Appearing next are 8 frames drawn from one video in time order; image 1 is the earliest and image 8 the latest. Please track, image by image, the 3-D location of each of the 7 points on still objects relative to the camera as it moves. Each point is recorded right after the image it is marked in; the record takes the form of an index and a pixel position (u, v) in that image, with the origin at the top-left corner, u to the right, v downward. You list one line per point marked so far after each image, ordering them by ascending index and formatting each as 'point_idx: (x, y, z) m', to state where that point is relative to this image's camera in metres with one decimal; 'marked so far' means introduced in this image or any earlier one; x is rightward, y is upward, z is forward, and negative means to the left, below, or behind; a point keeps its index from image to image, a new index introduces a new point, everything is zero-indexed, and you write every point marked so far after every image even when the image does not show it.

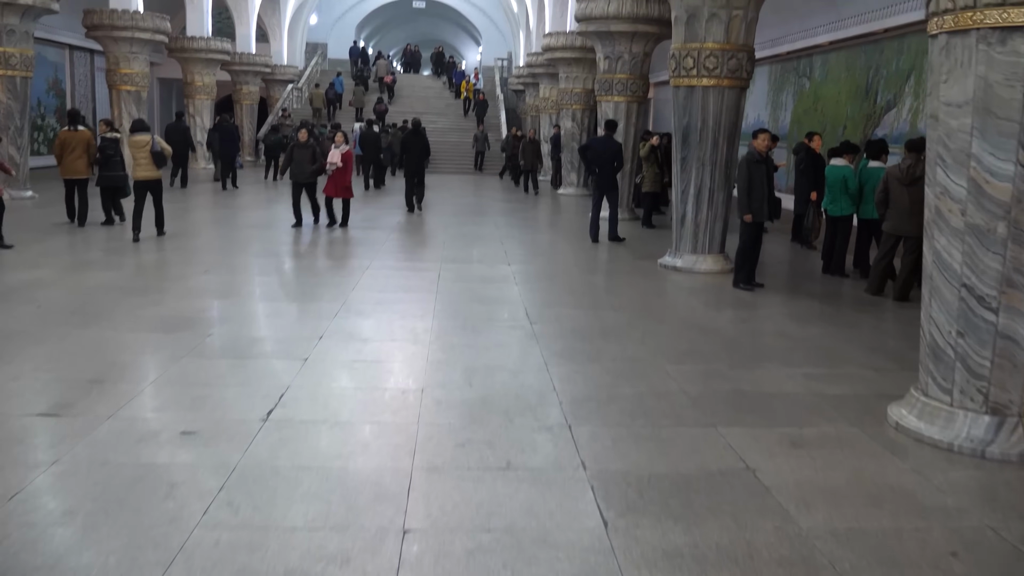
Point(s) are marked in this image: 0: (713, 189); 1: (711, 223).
0: (+1.8, +0.9, +7.6) m
1: (+1.8, +0.6, +7.7) m
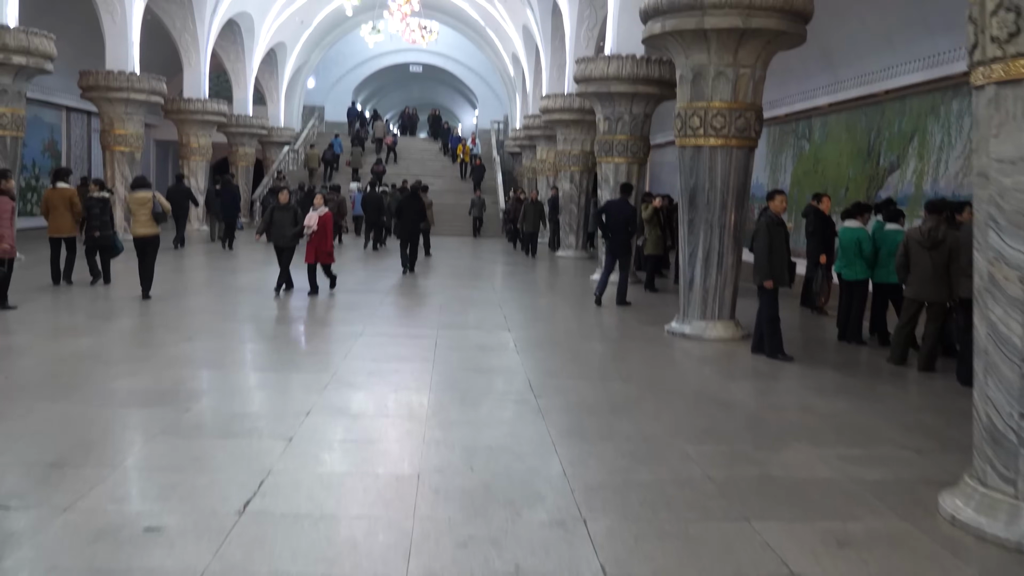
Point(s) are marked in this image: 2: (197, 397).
0: (+1.8, +0.3, +7.3) m
1: (+1.8, 0.0, +7.4) m
2: (-1.8, -0.6, +4.9) m
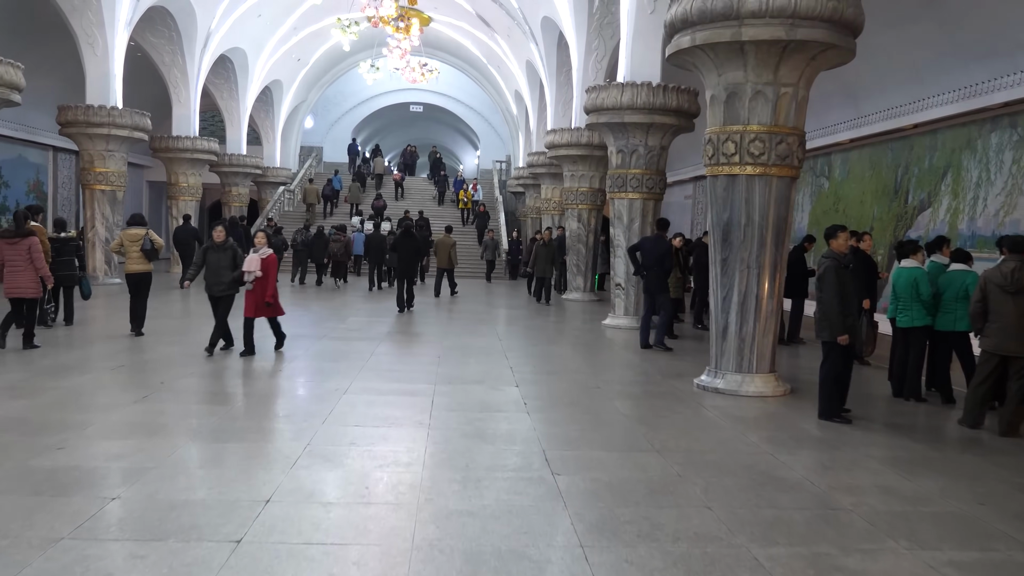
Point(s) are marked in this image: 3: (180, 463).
0: (+1.9, -0.1, +6.4) m
1: (+1.8, -0.4, +6.4) m
2: (-1.7, -0.9, +3.9) m
3: (-1.6, -0.8, +4.2) m
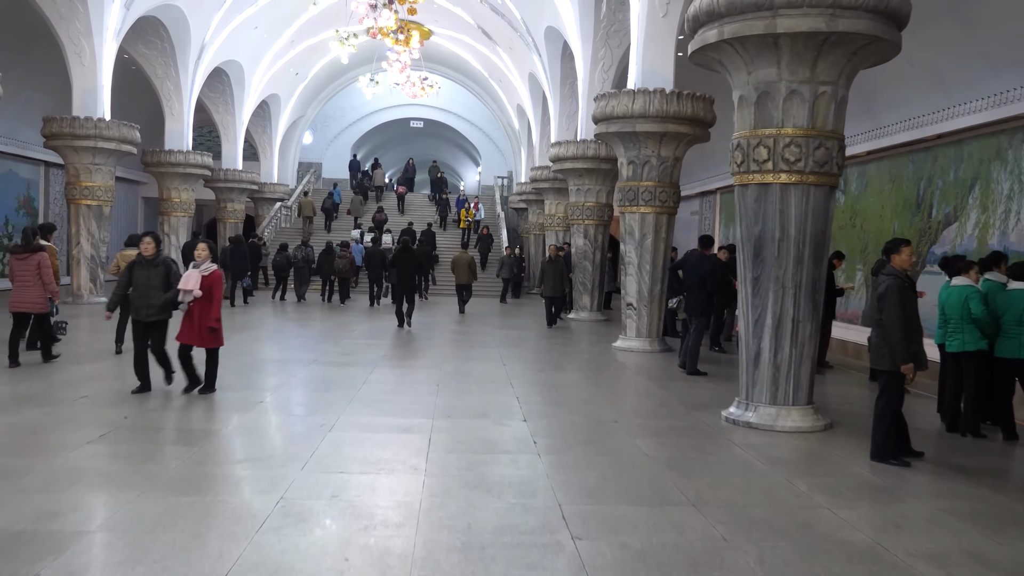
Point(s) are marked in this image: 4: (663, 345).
0: (+1.9, -0.2, +5.7) m
1: (+1.9, -0.5, +5.7) m
2: (-1.7, -1.0, +3.2) m
3: (-1.6, -1.0, +3.5) m
4: (+1.8, -0.7, +10.1) m
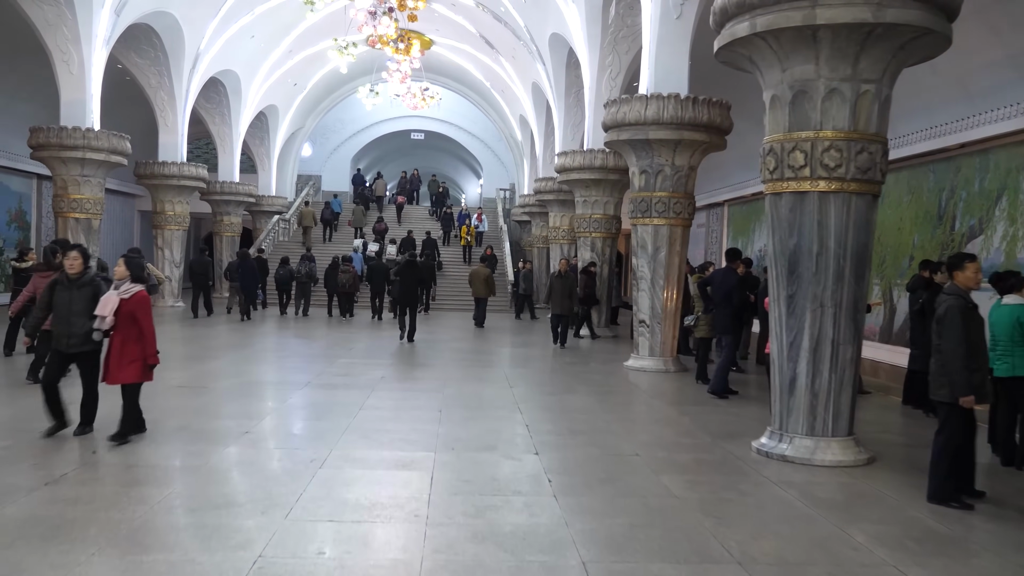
0: (+2.0, -0.3, +5.2) m
1: (+1.9, -0.6, +5.2) m
2: (-1.6, -1.0, +2.7) m
3: (-1.5, -1.0, +2.9) m
4: (+1.9, -0.9, +9.6) m
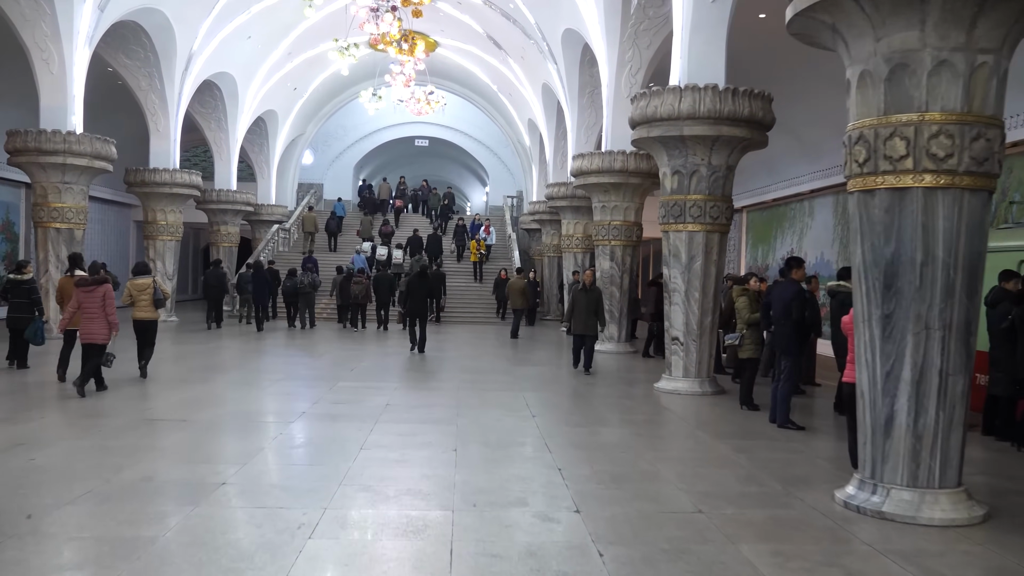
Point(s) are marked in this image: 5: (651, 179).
0: (+2.1, -0.4, +4.2) m
1: (+2.1, -0.7, +4.2) m
2: (-1.5, -1.1, +1.7) m
3: (-1.3, -1.1, +2.0) m
4: (+2.0, -1.0, +8.6) m
5: (+2.0, +1.6, +12.5) m
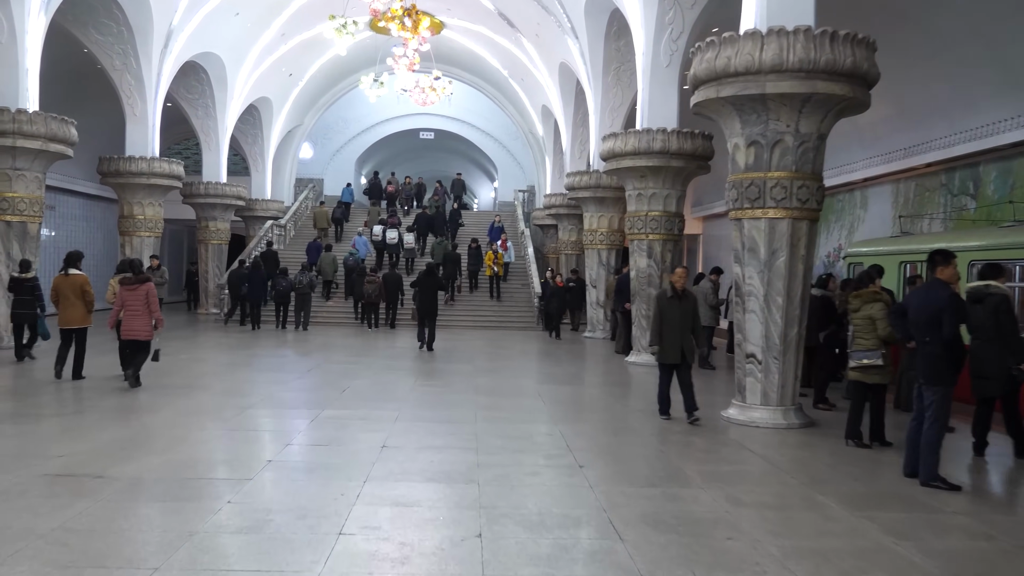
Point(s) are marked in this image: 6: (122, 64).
0: (+2.3, -0.4, +2.4) m
1: (+2.3, -0.7, +2.4) m
2: (-1.3, -1.2, -0.1) m
3: (-1.1, -1.2, +0.2) m
4: (+2.3, -1.0, +6.7) m
5: (+2.3, +1.6, +10.7) m
6: (-6.7, +3.9, +14.8) m
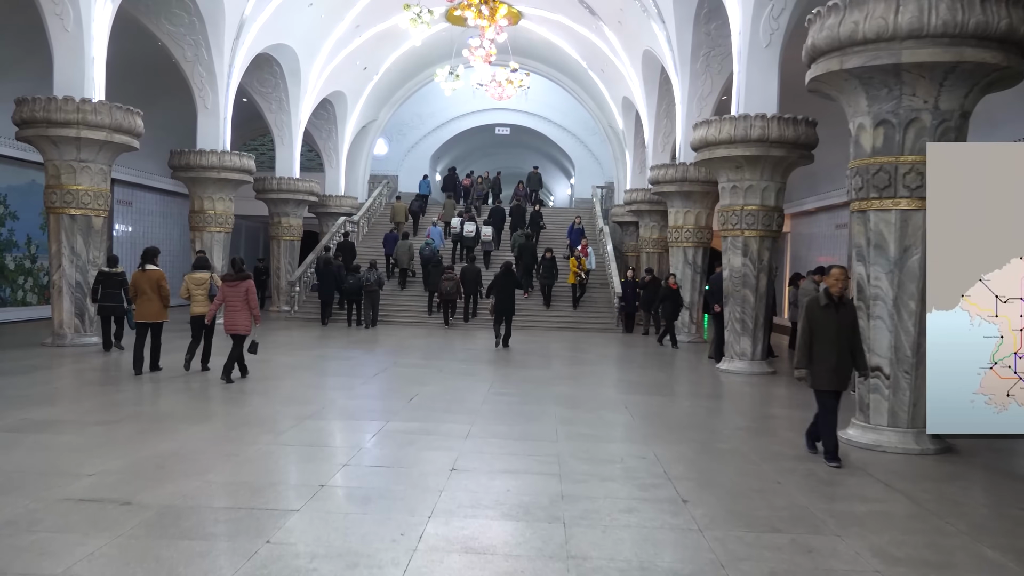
0: (+2.6, -0.5, +1.4) m
1: (+2.6, -0.8, +1.4) m
2: (-1.2, -1.2, -0.7) m
3: (-1.1, -1.2, -0.5) m
4: (+2.9, -1.0, +5.8) m
5: (+3.2, +1.6, +9.7) m
6: (-5.4, +4.0, +14.5) m
